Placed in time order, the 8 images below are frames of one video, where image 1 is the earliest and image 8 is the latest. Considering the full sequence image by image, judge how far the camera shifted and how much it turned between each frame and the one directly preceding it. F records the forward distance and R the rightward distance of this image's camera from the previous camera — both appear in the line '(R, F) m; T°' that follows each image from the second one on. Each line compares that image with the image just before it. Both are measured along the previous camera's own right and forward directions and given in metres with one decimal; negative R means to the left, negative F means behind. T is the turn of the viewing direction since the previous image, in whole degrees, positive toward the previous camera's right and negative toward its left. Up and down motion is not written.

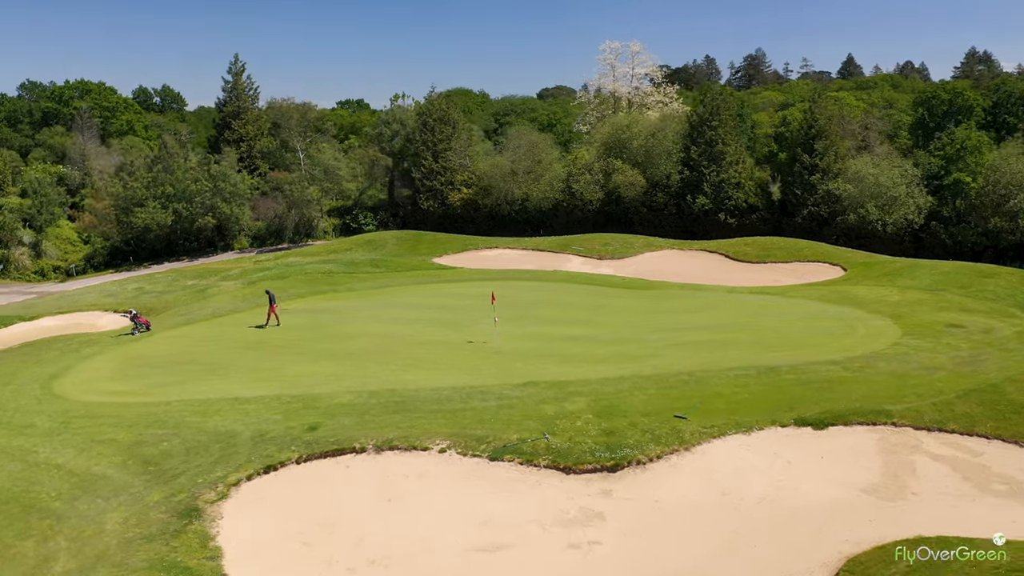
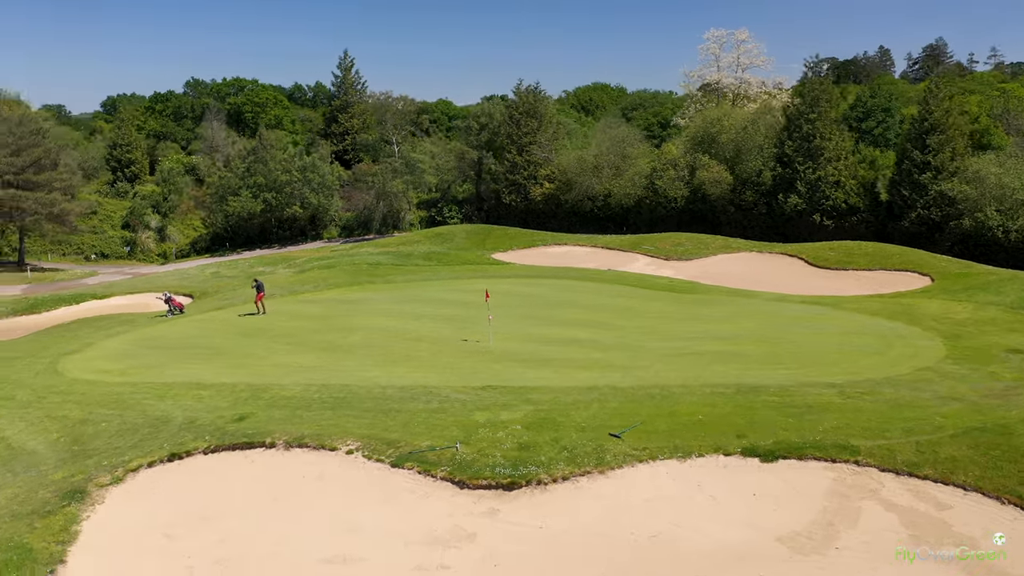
(+4.2, +1.5) m; -11°
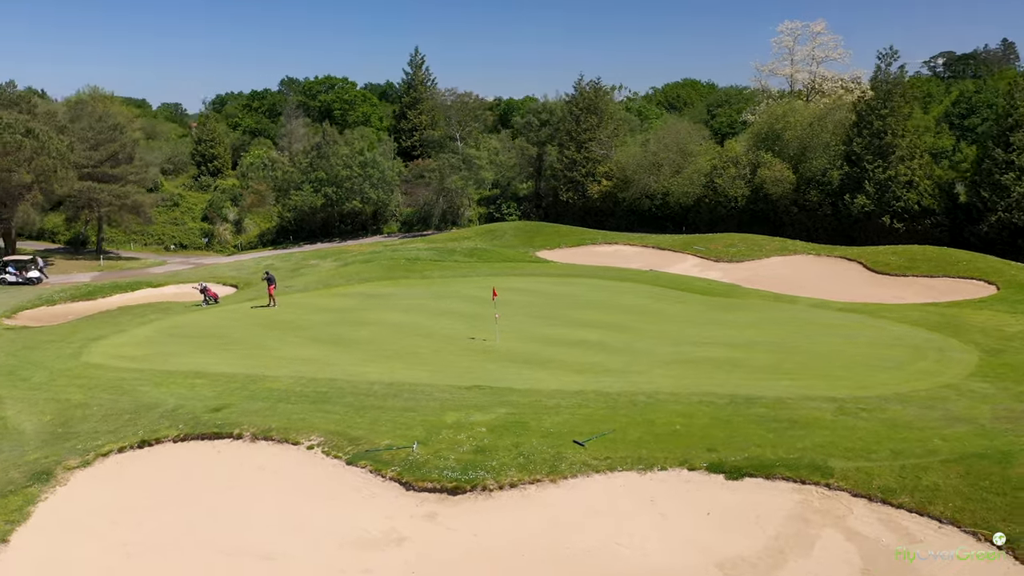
(+2.3, +0.6) m; -7°
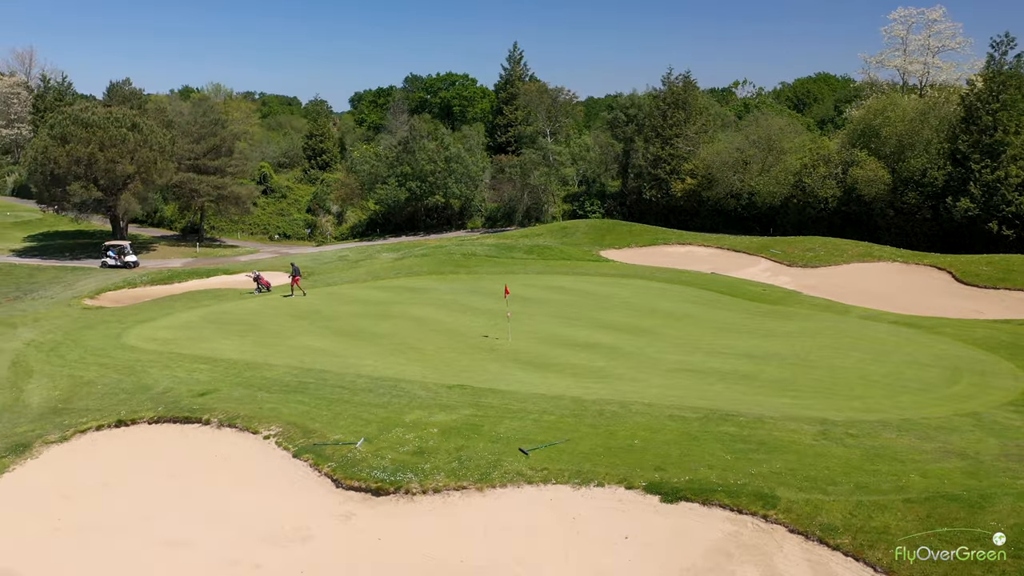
(+3.0, +0.8) m; -10°
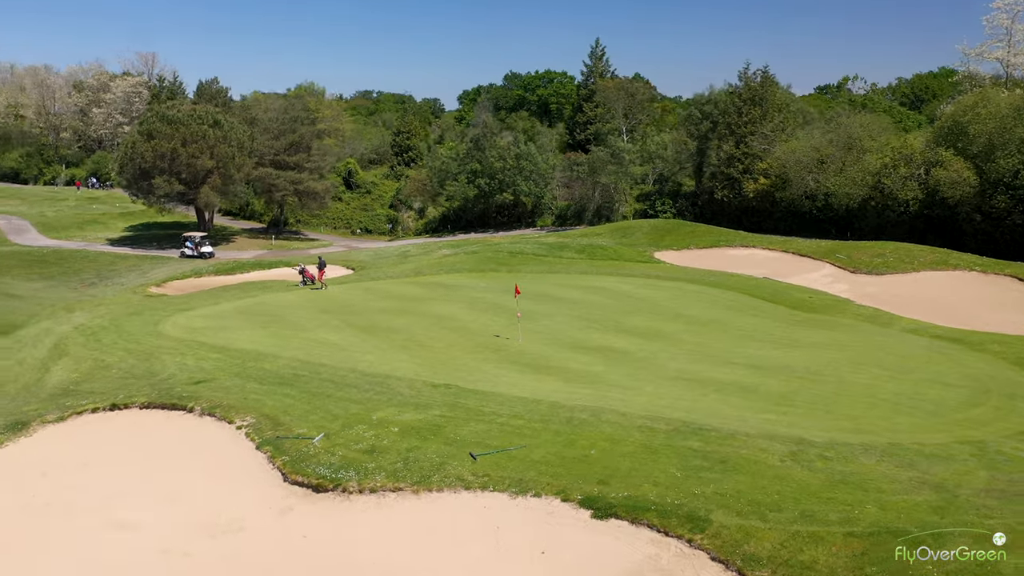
(+2.4, +0.6) m; -8°
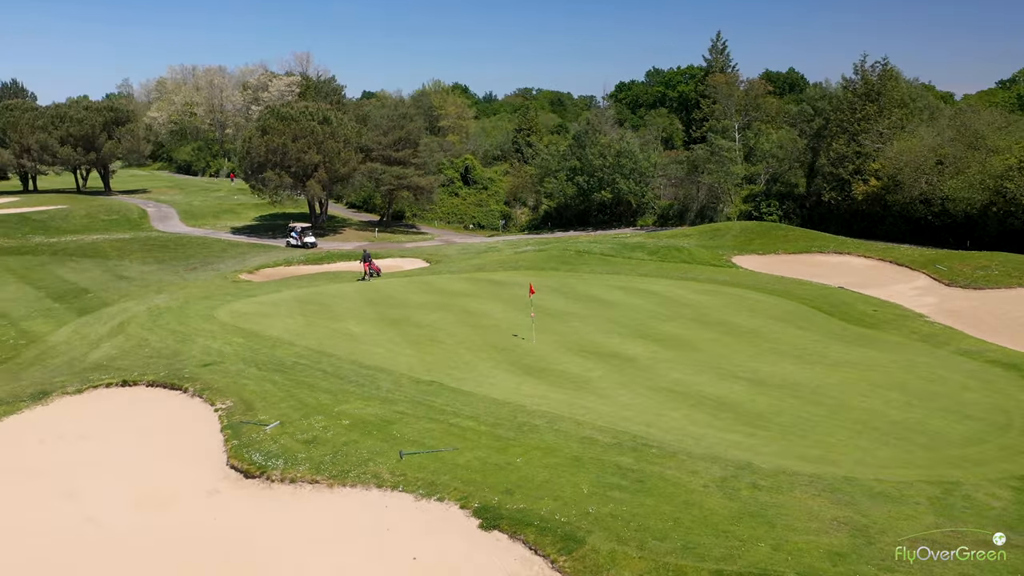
(+3.4, +0.7) m; -11°
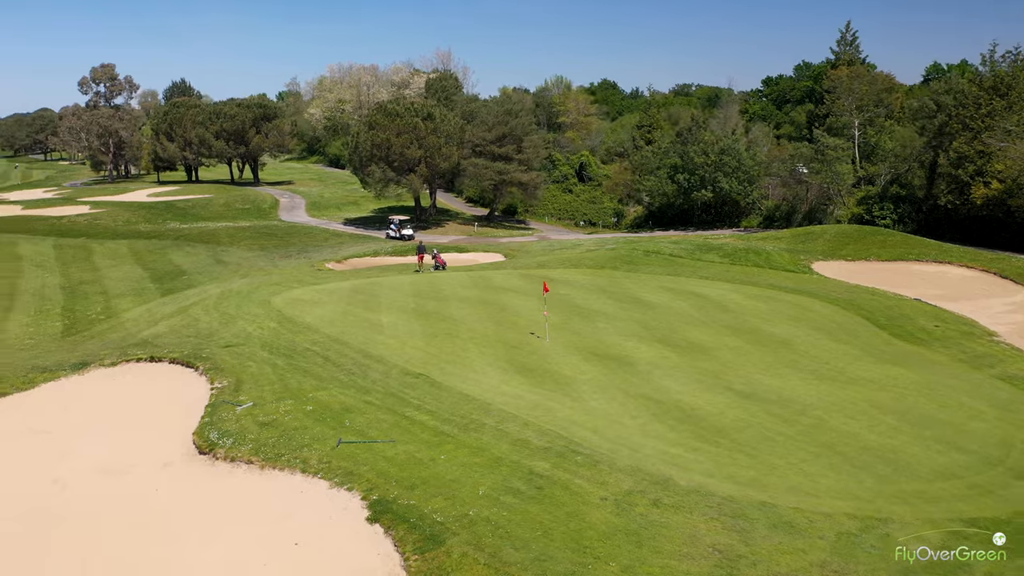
(+3.3, +0.5) m; -11°
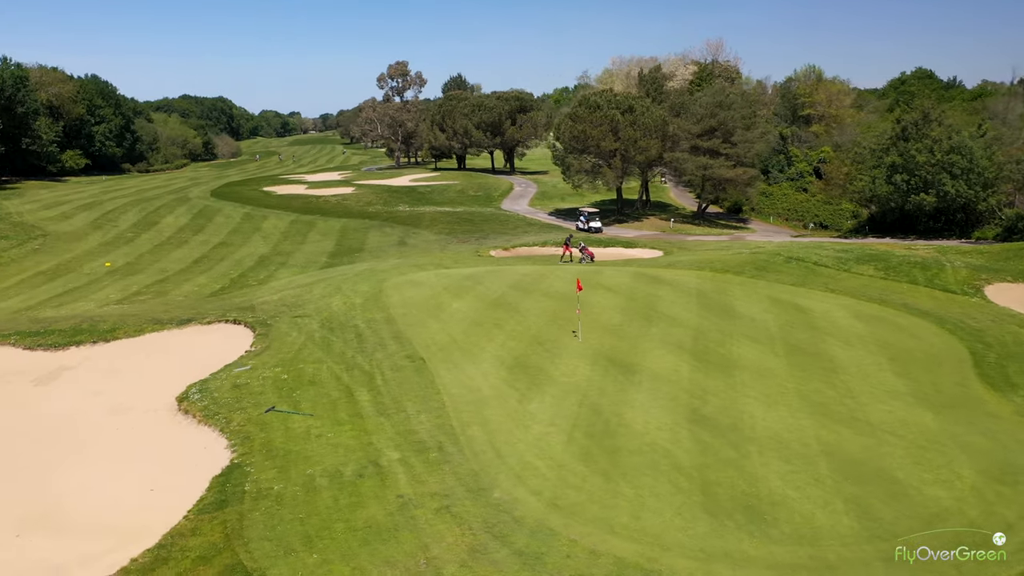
(+5.9, +1.3) m; -21°
